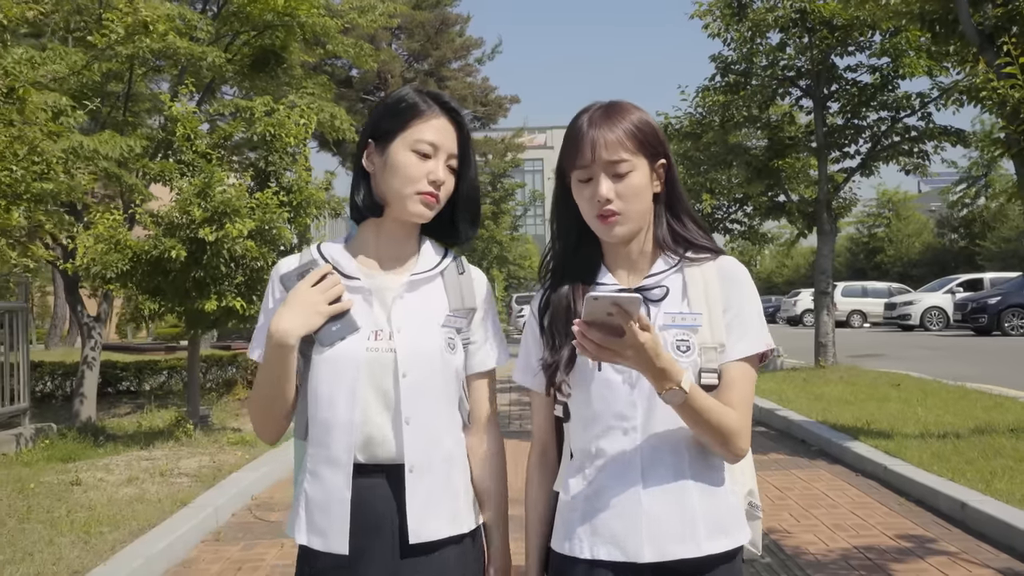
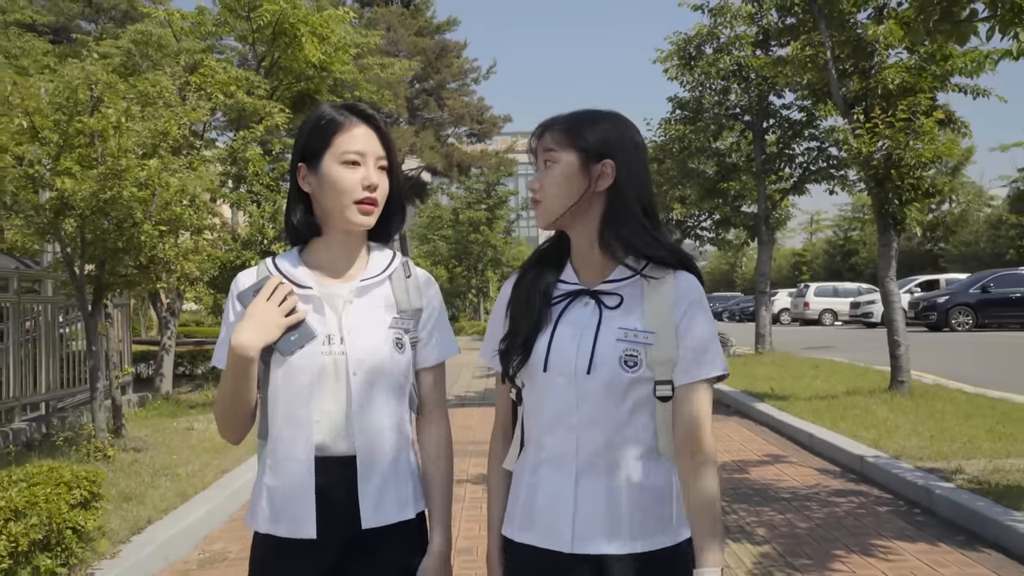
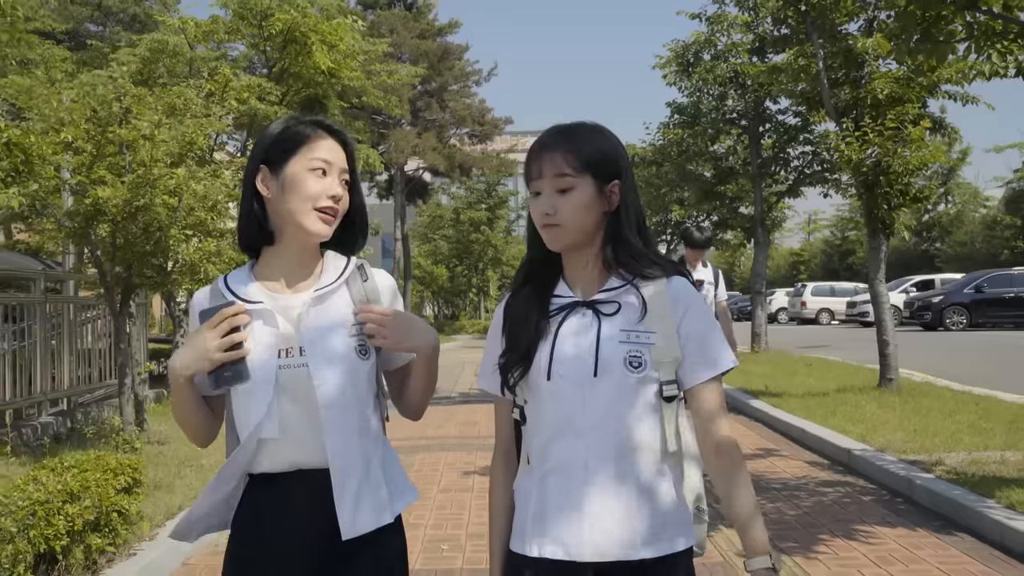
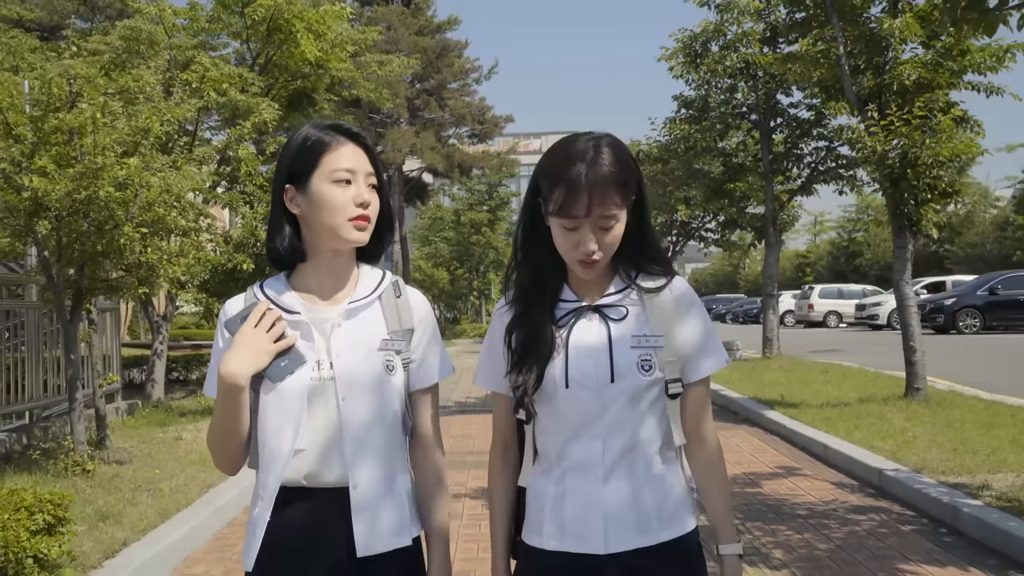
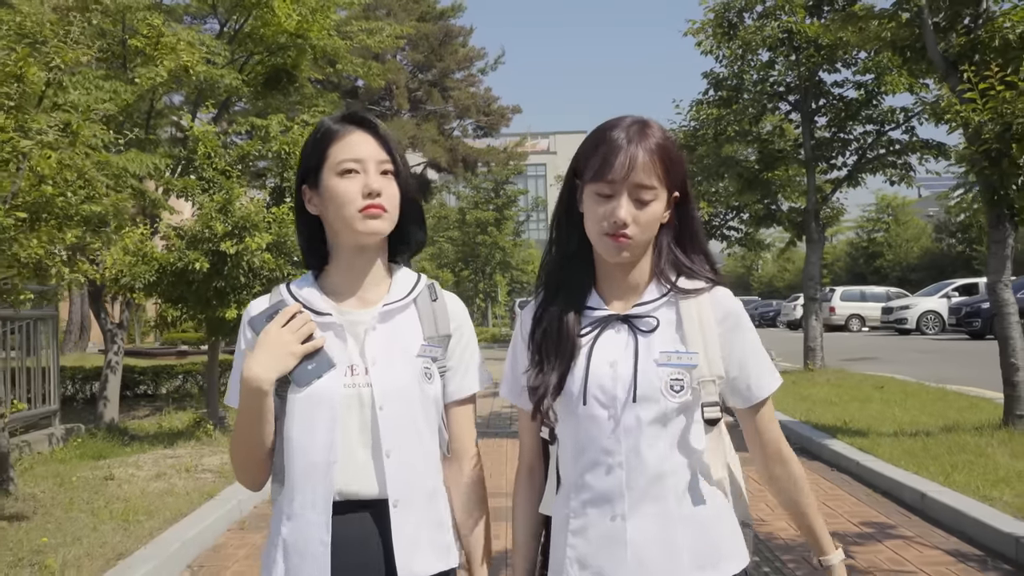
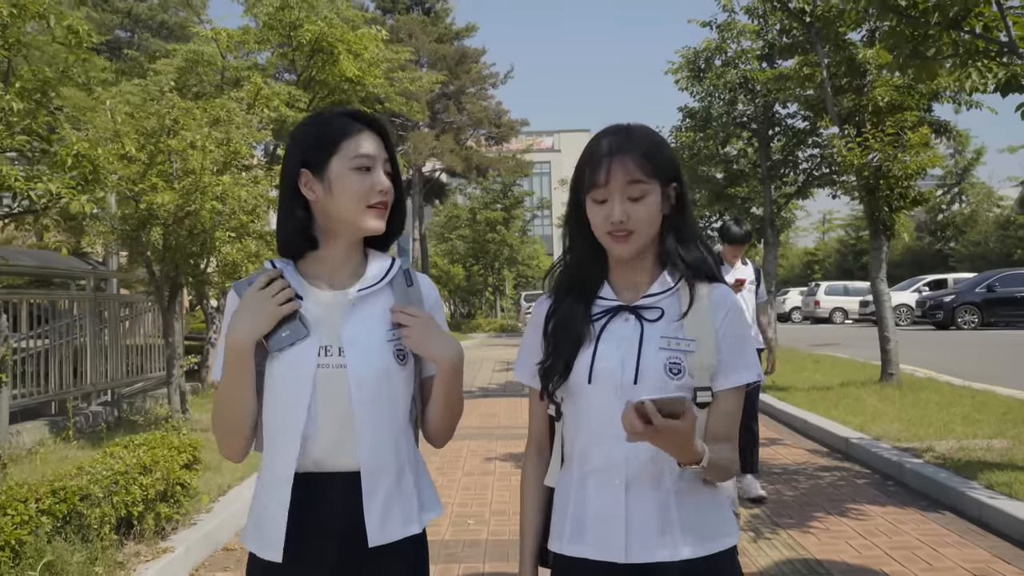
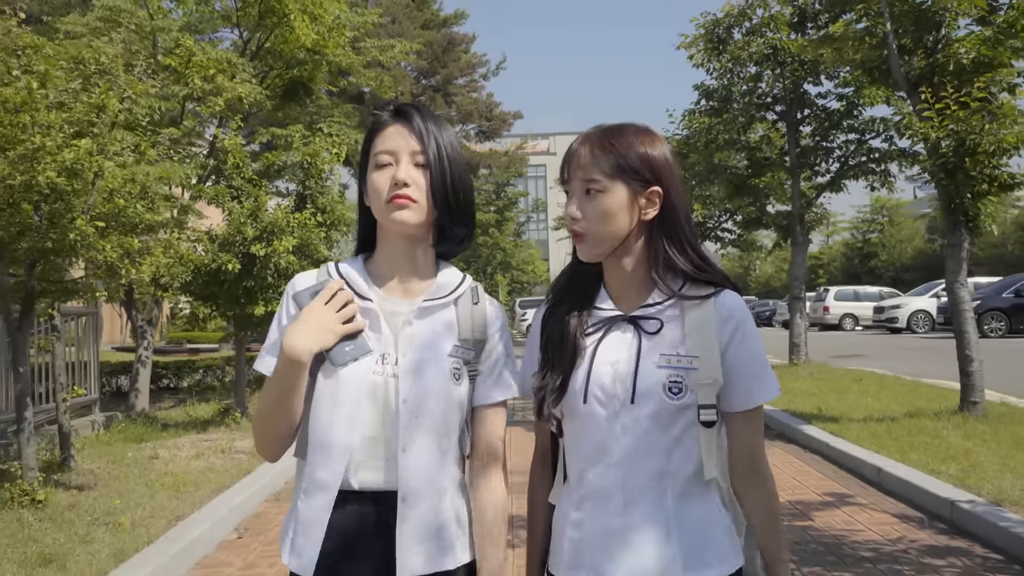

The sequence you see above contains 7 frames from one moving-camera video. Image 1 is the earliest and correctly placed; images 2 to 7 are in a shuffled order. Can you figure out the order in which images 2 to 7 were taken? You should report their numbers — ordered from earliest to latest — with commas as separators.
5, 7, 4, 2, 3, 6
